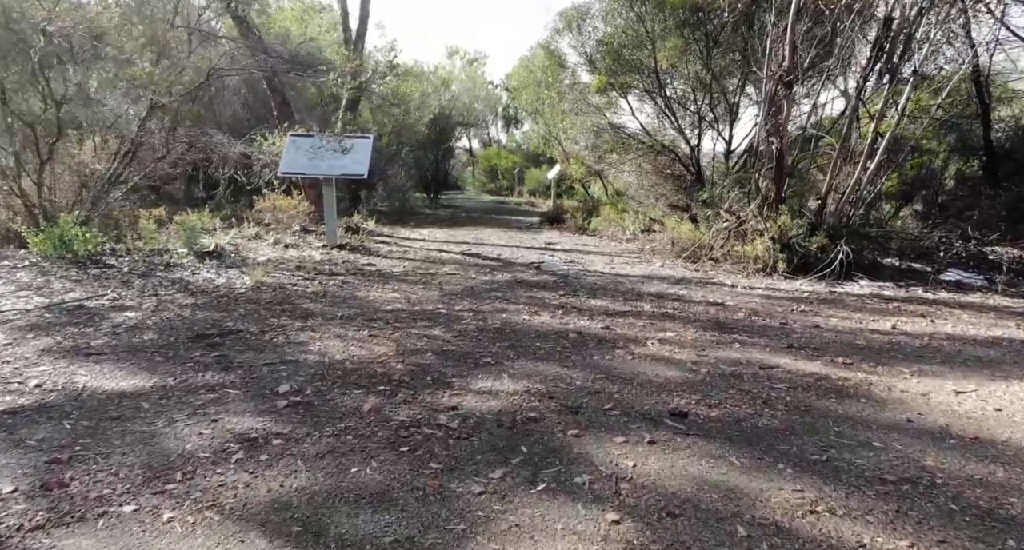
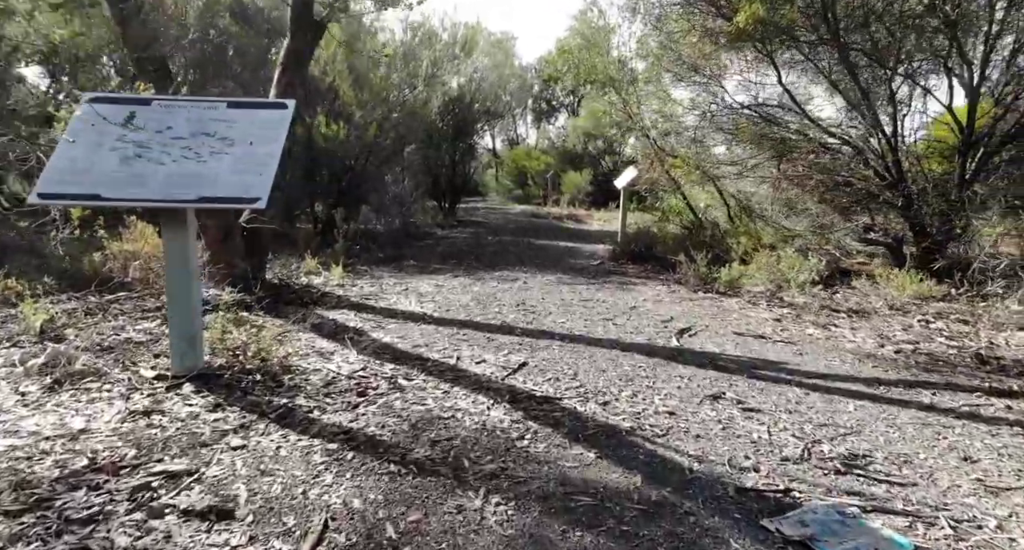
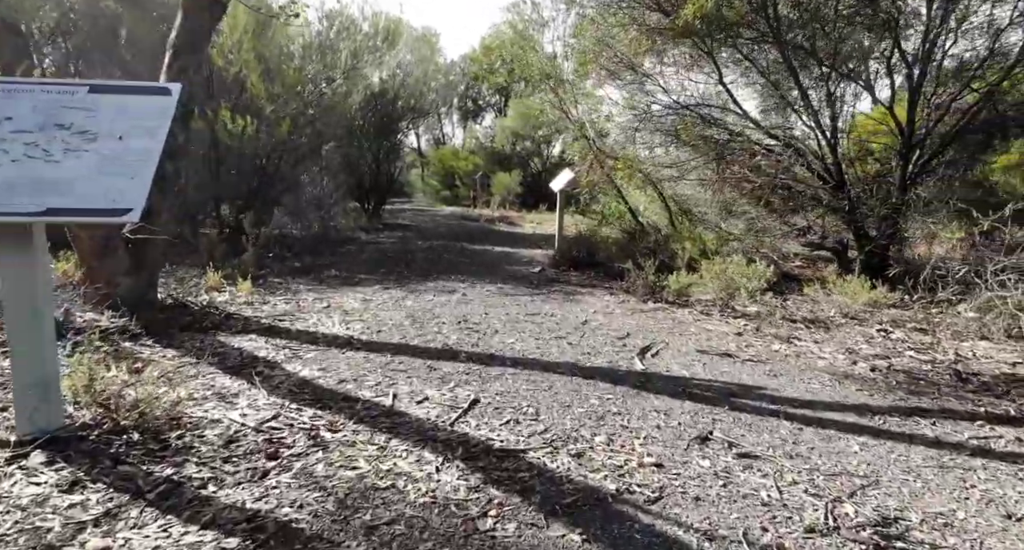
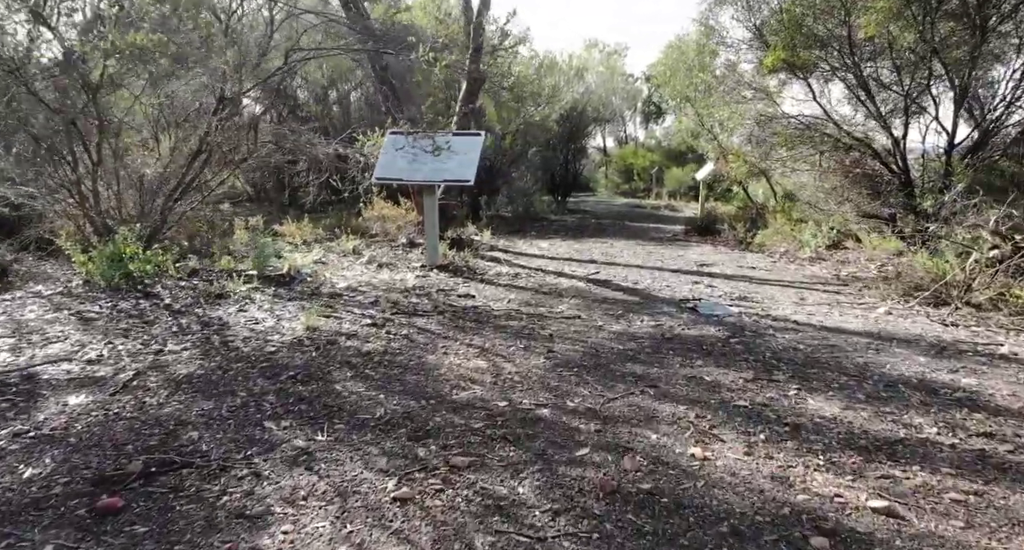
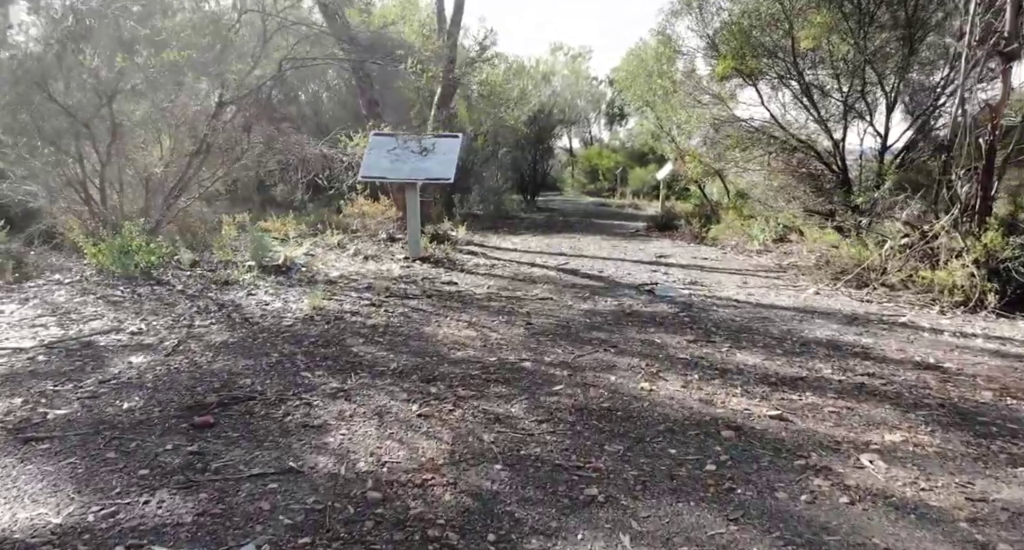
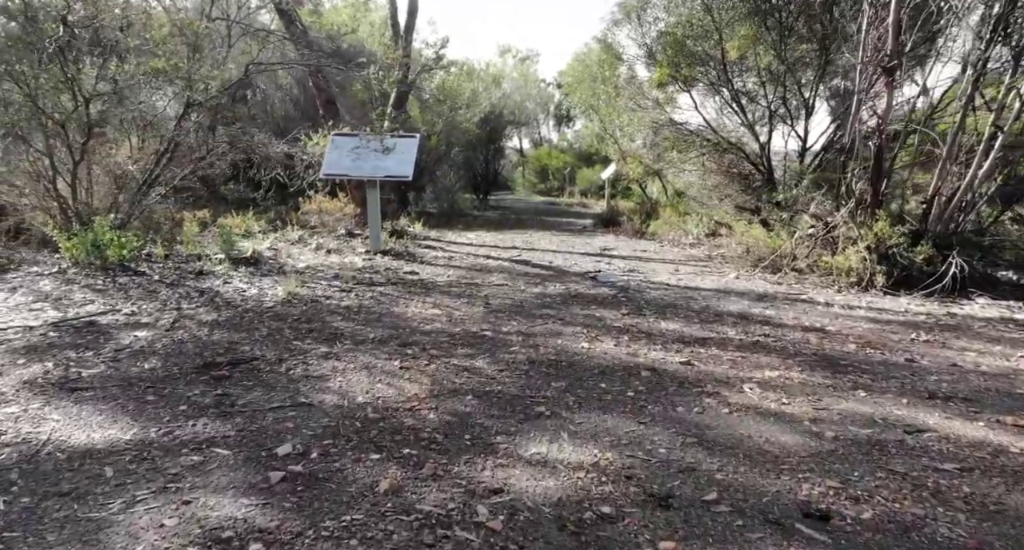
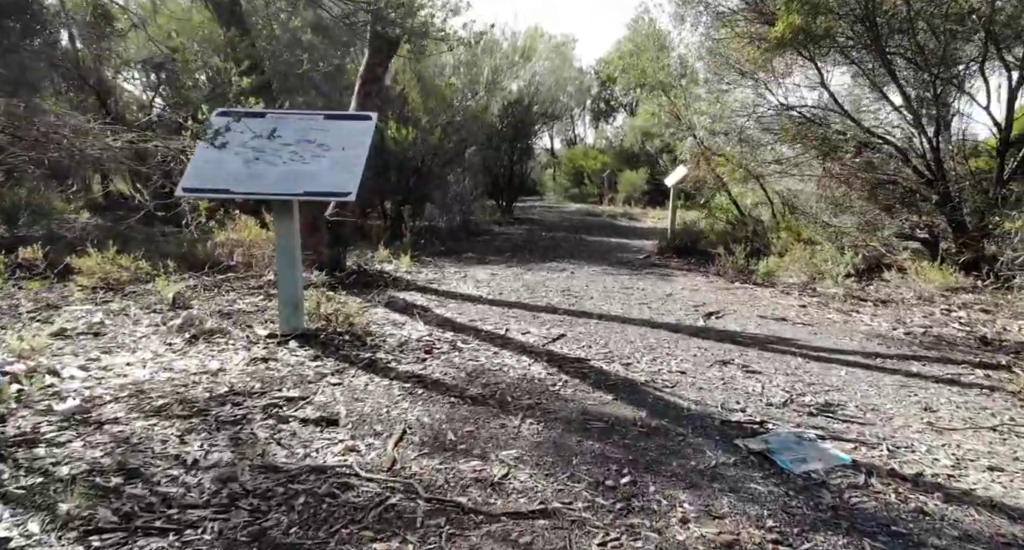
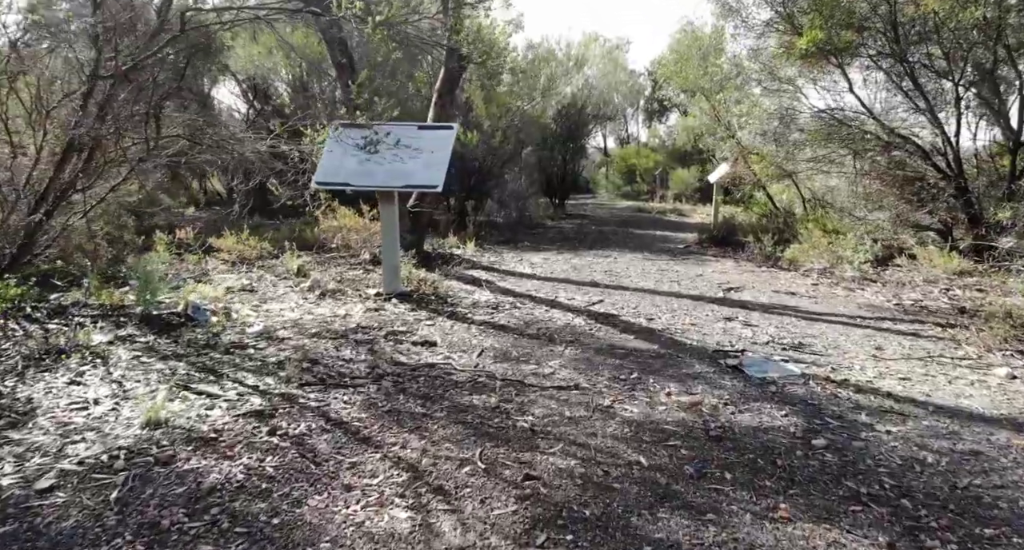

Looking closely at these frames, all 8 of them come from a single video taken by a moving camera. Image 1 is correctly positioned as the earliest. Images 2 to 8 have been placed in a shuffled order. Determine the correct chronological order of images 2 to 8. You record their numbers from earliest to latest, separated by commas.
6, 5, 4, 8, 7, 2, 3
